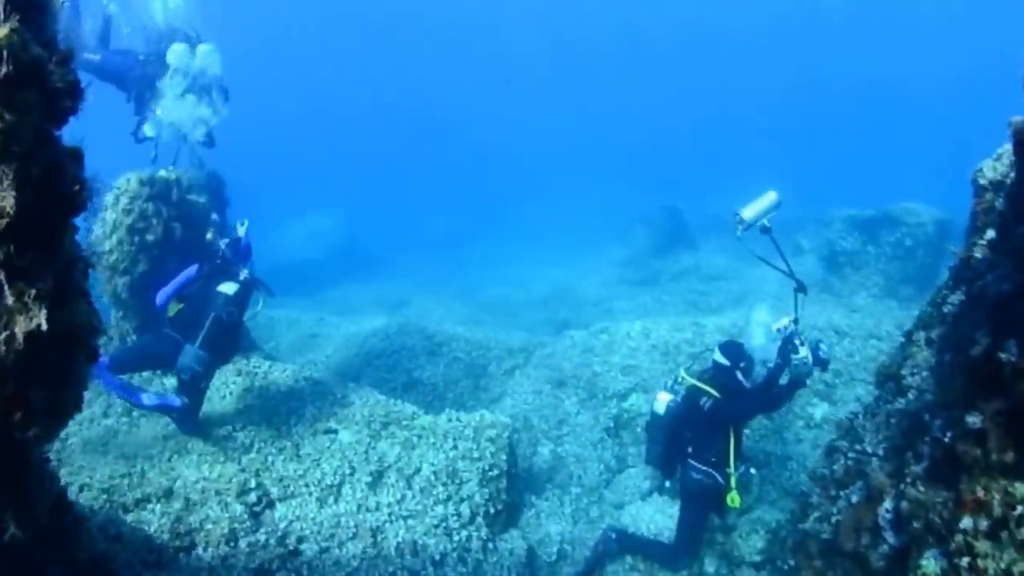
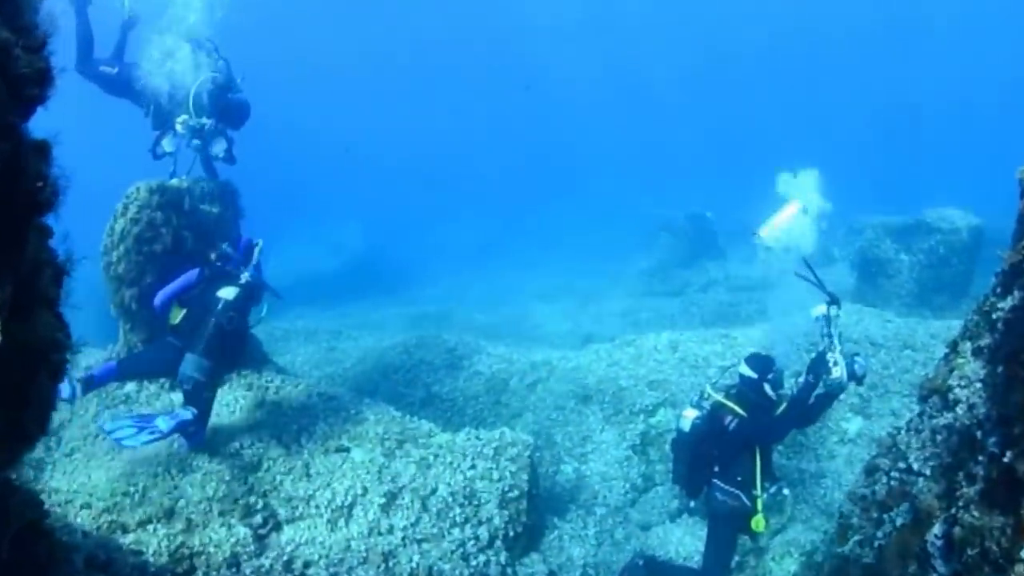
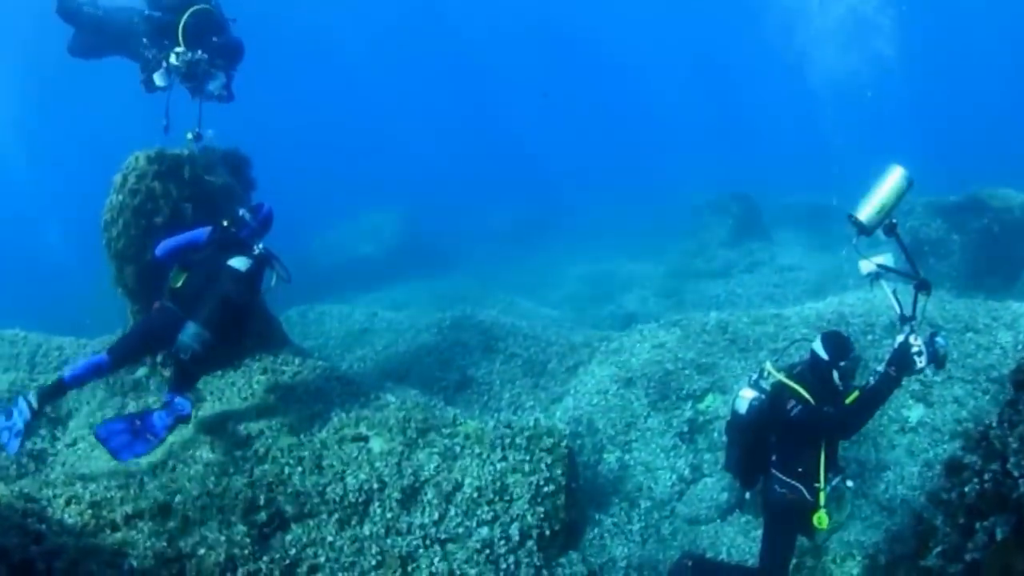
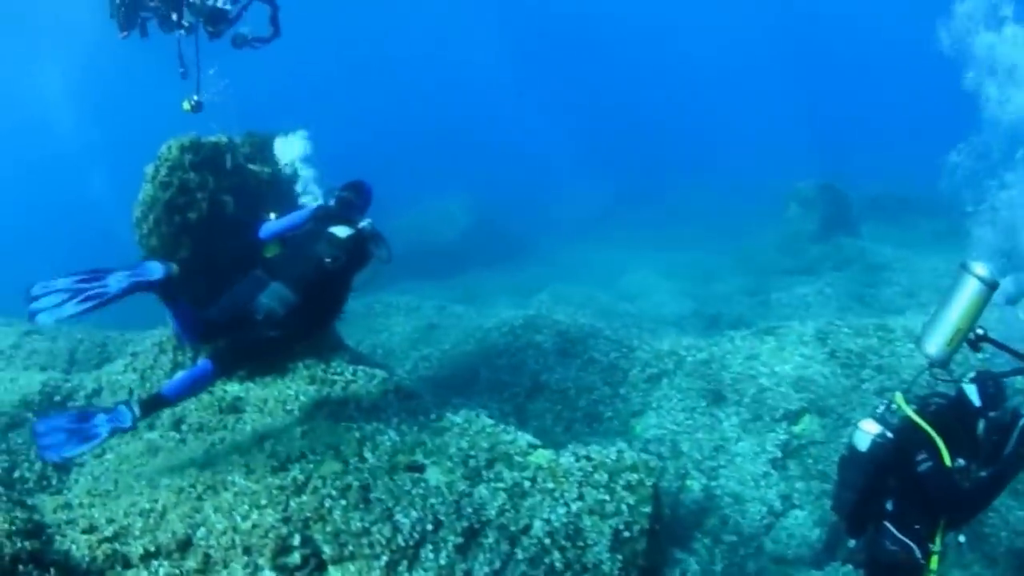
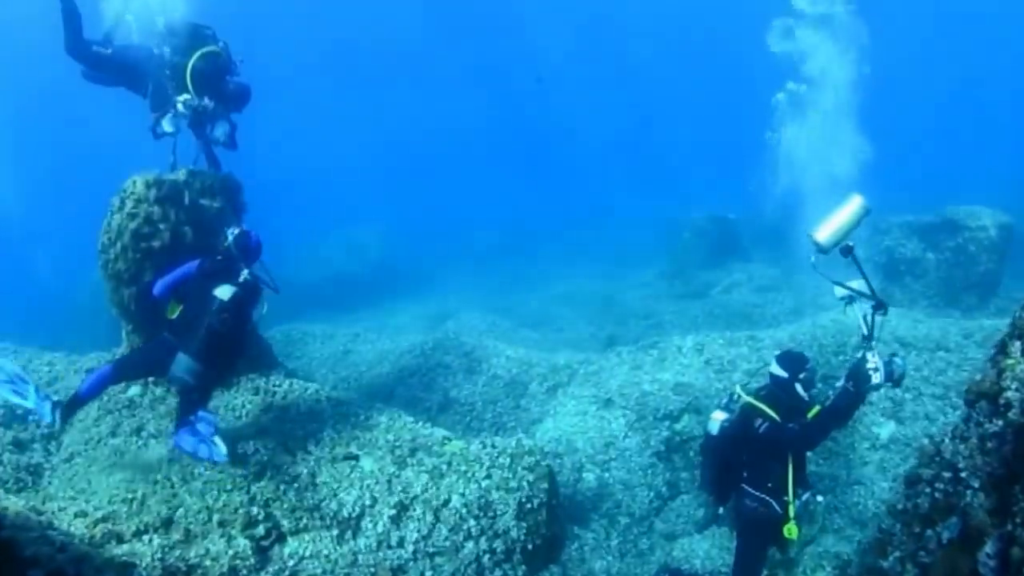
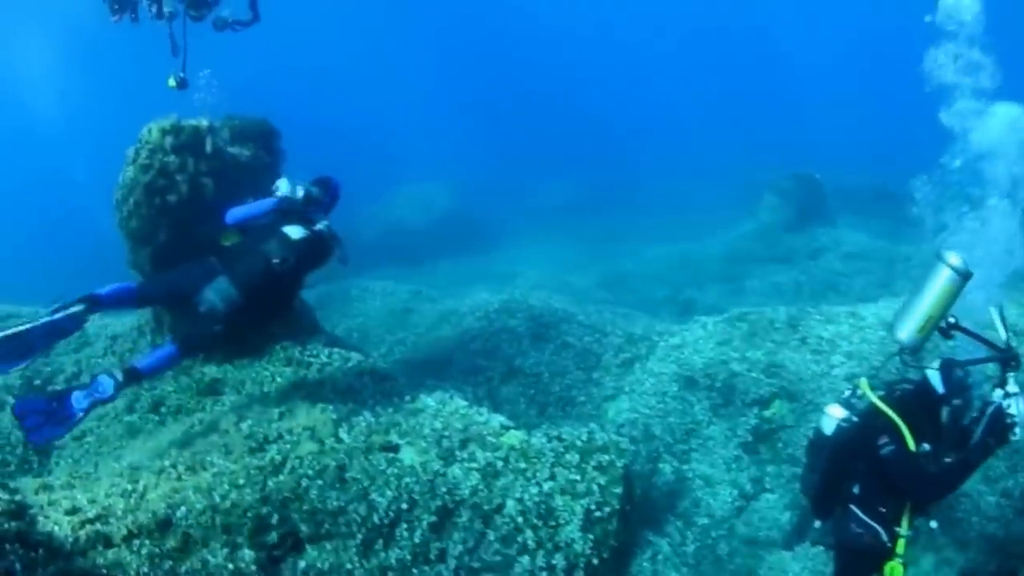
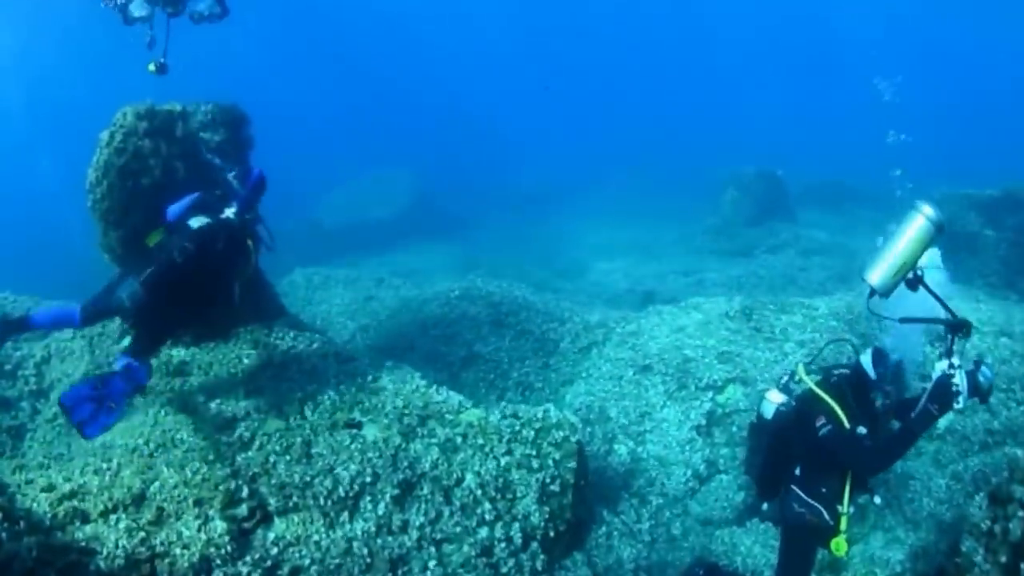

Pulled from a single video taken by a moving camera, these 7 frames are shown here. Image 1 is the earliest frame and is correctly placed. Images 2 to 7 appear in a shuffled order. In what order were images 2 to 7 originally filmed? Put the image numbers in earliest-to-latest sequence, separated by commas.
2, 5, 3, 7, 6, 4
